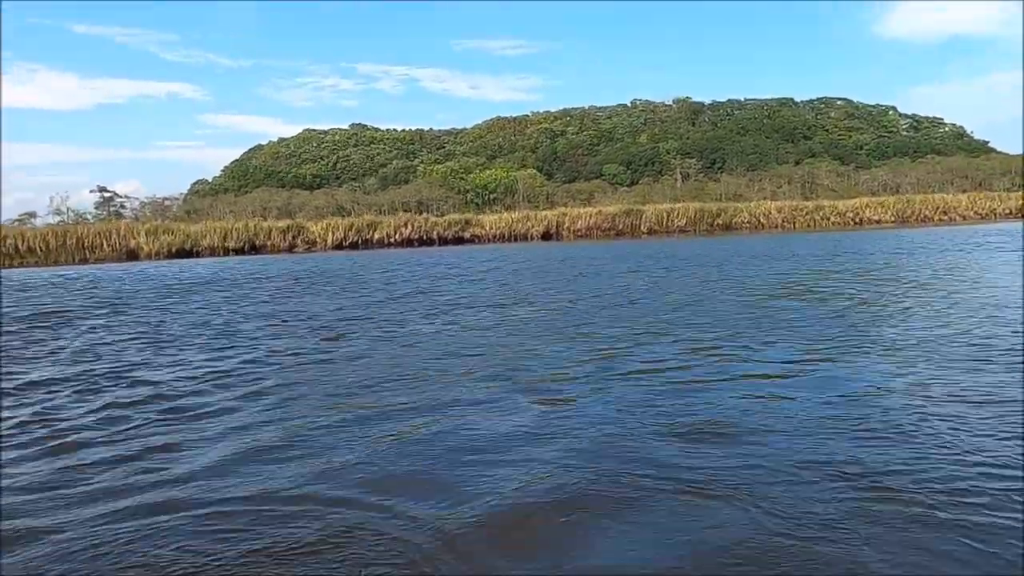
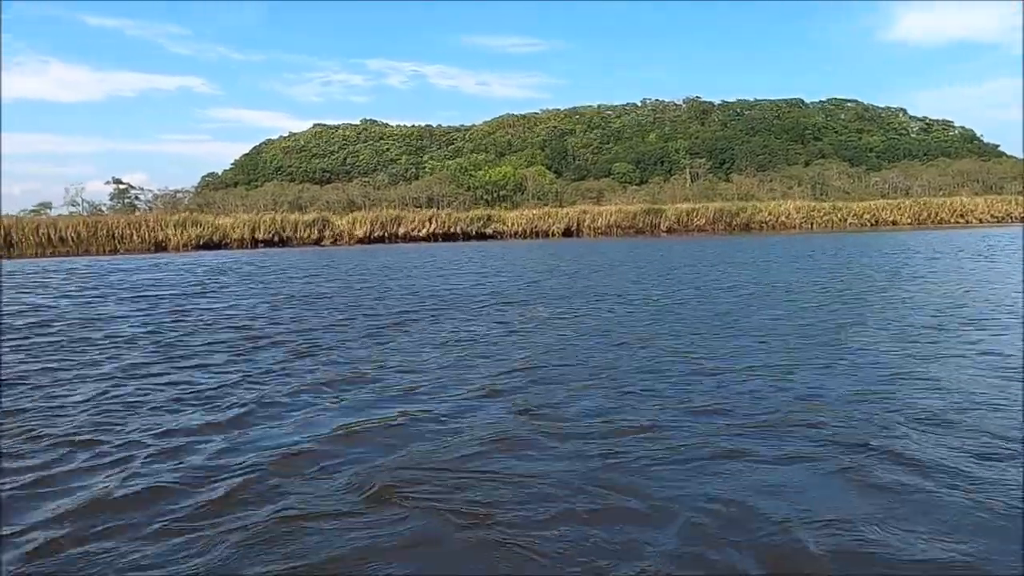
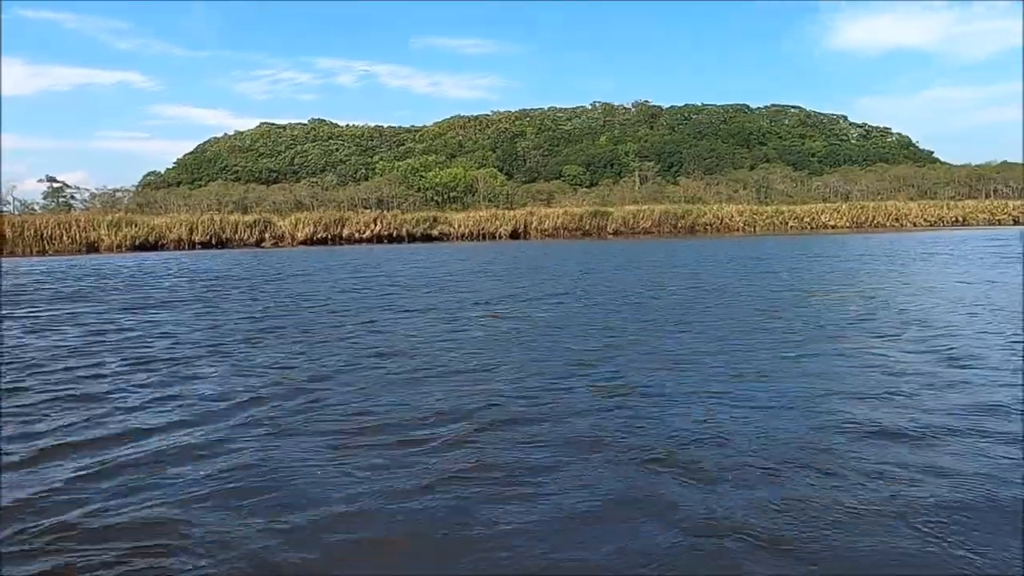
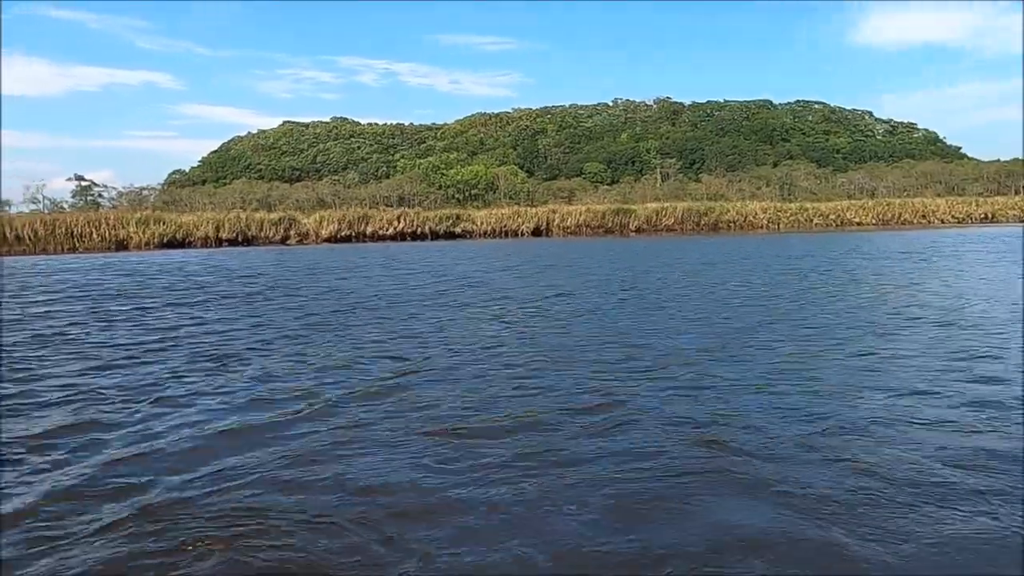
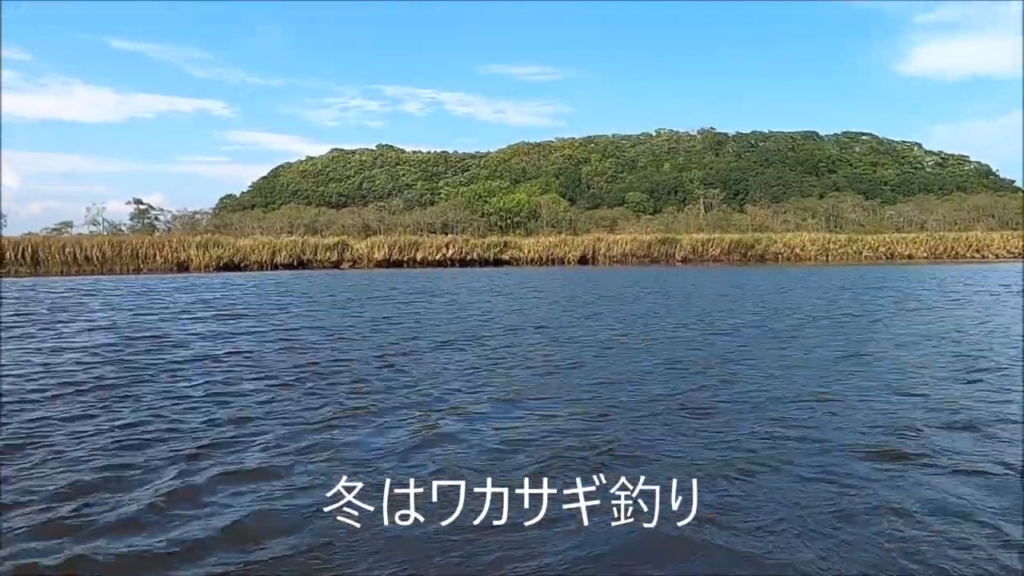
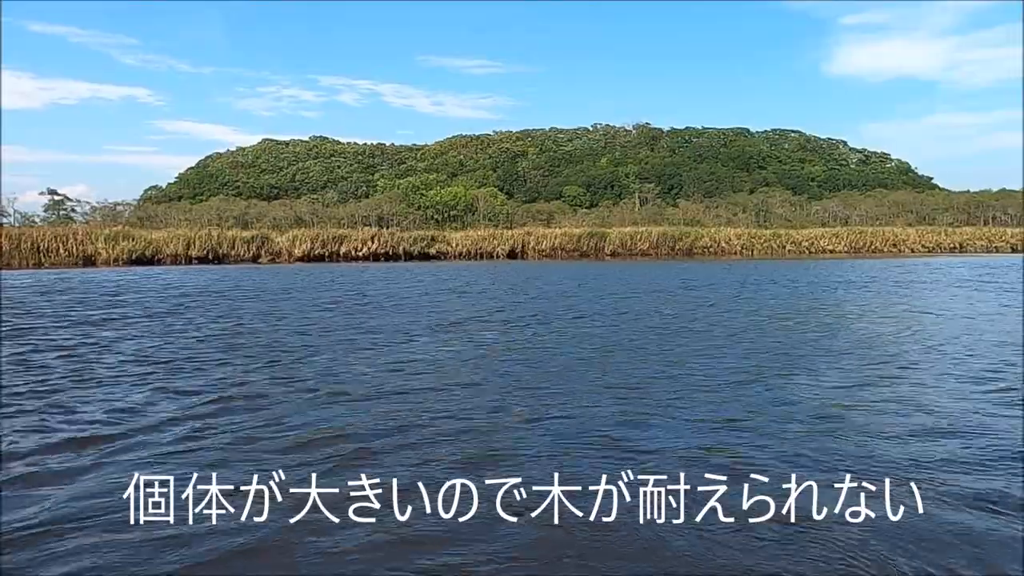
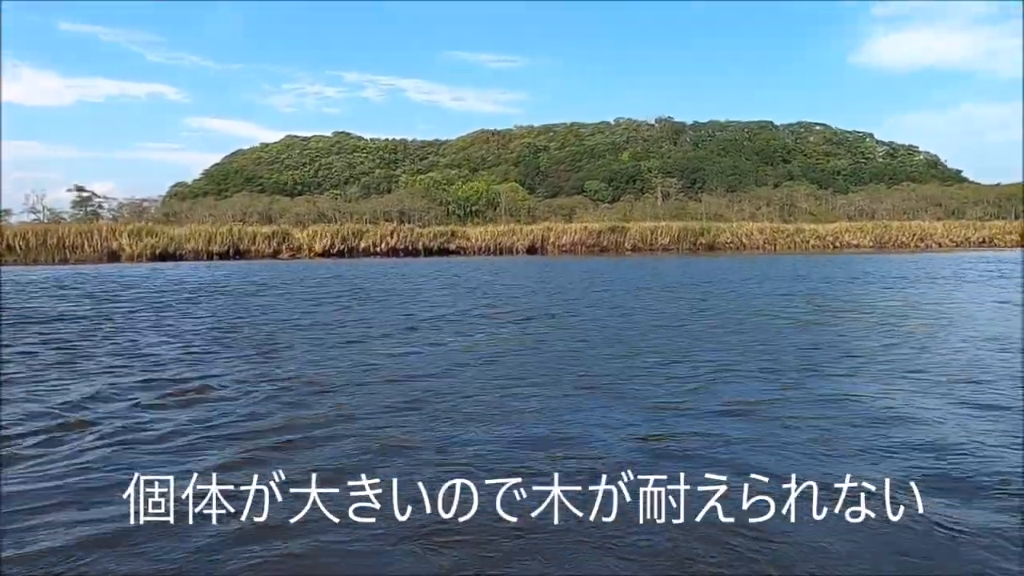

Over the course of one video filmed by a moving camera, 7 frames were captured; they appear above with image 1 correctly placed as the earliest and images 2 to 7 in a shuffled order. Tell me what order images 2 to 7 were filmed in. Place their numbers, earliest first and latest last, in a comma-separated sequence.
7, 6, 3, 4, 2, 5
